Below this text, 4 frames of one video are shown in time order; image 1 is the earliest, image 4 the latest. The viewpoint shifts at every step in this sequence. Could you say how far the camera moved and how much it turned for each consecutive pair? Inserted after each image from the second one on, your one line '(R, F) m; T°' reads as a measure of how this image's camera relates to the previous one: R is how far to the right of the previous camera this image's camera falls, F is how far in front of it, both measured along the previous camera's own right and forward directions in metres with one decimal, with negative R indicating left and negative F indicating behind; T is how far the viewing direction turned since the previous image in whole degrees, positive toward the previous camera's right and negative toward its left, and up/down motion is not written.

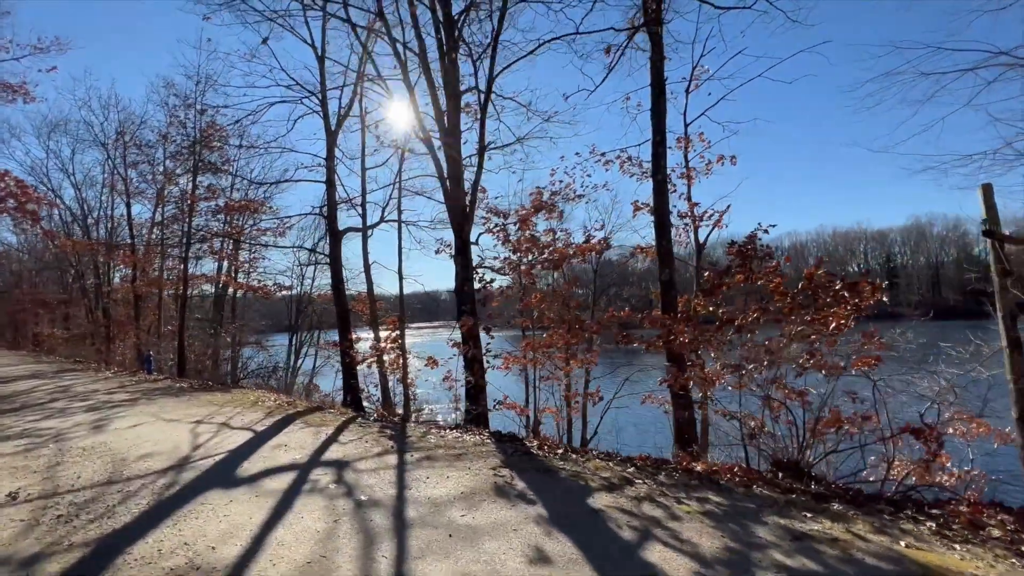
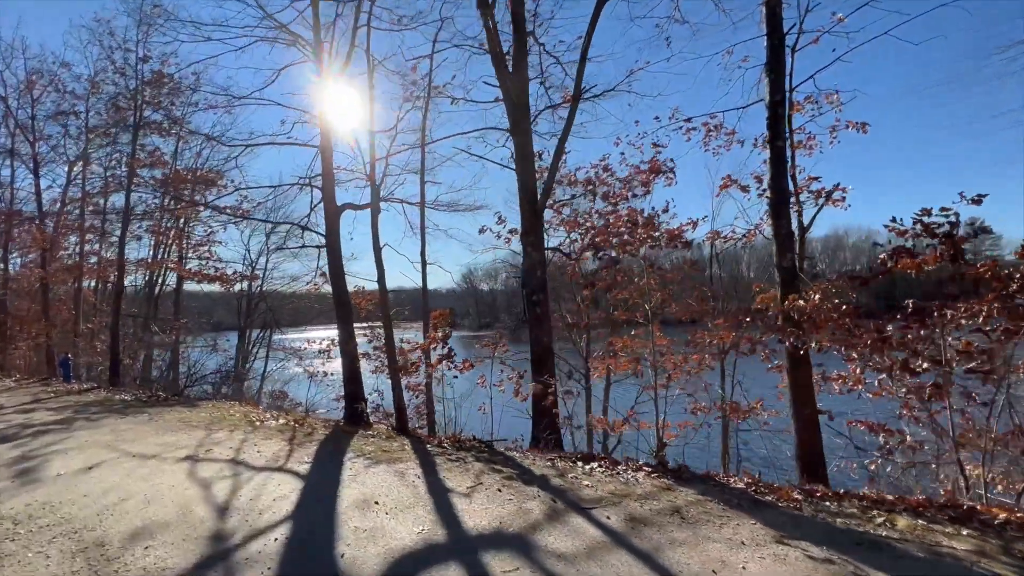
(-2.9, +2.5) m; +7°
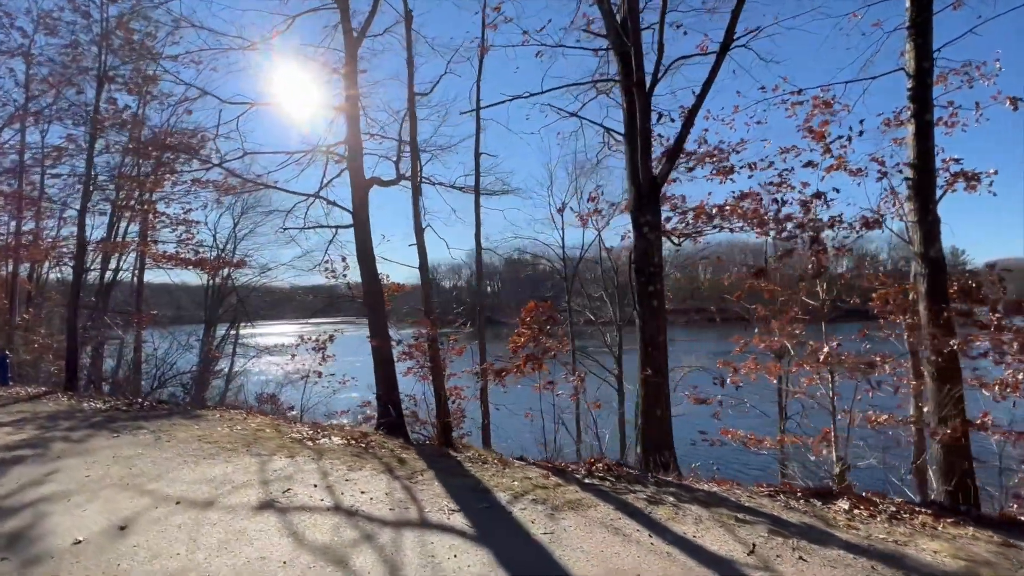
(-2.6, +1.7) m; +5°
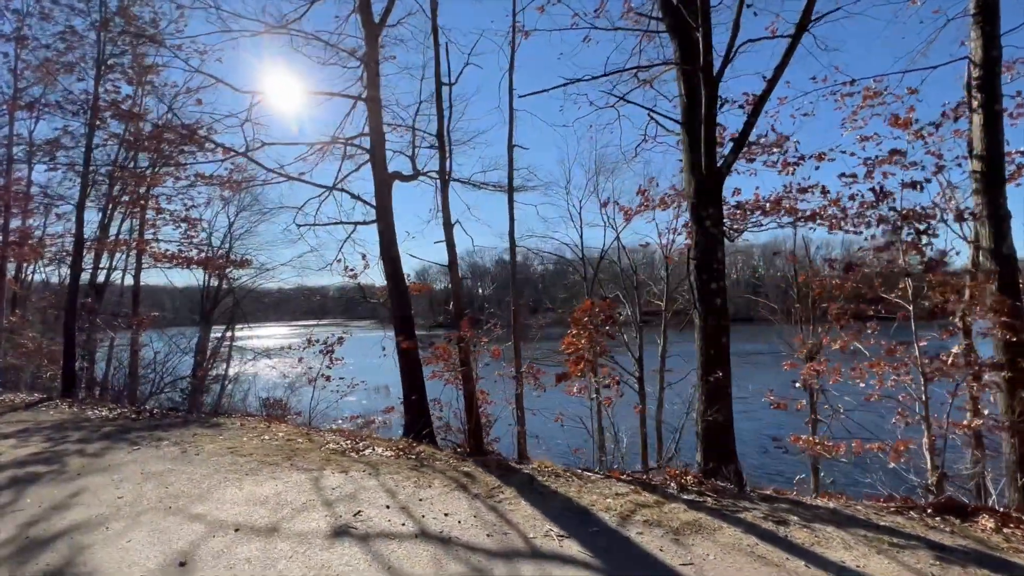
(-1.1, +0.5) m; +1°
